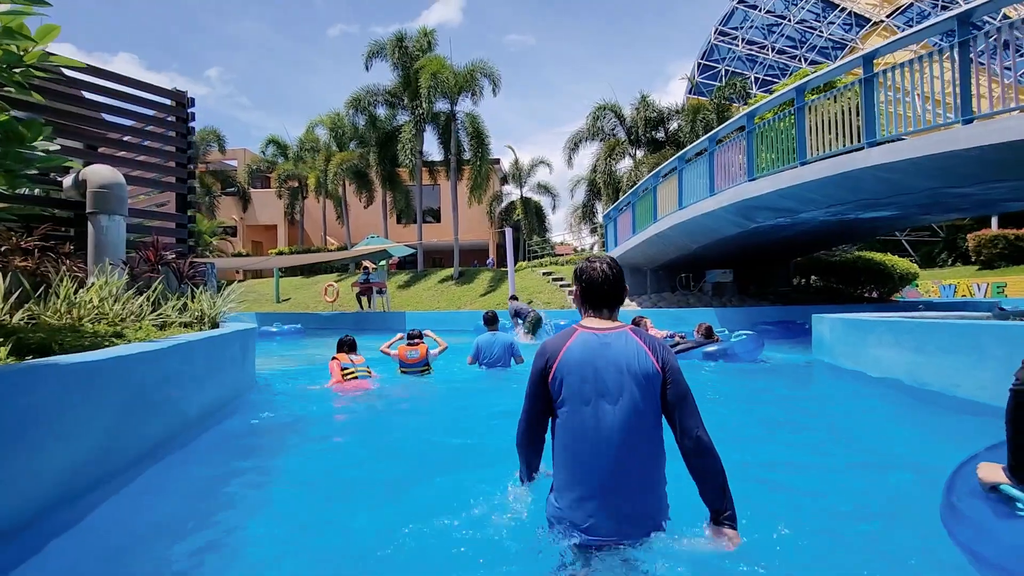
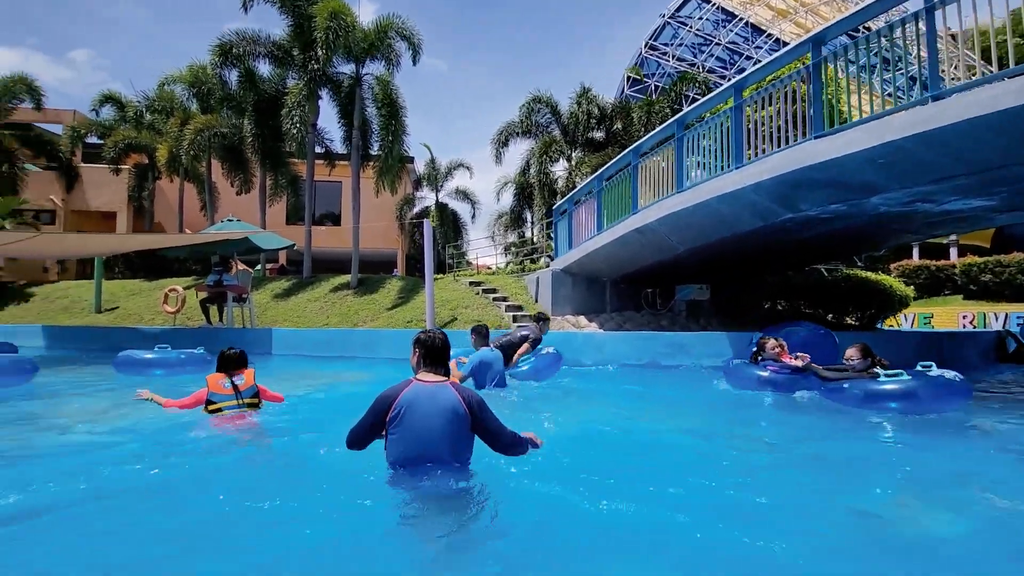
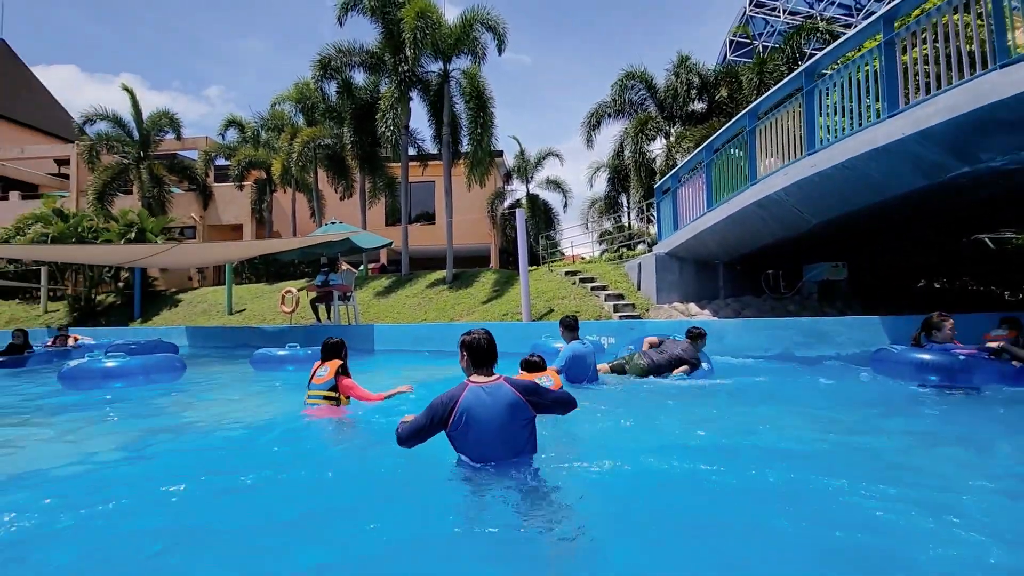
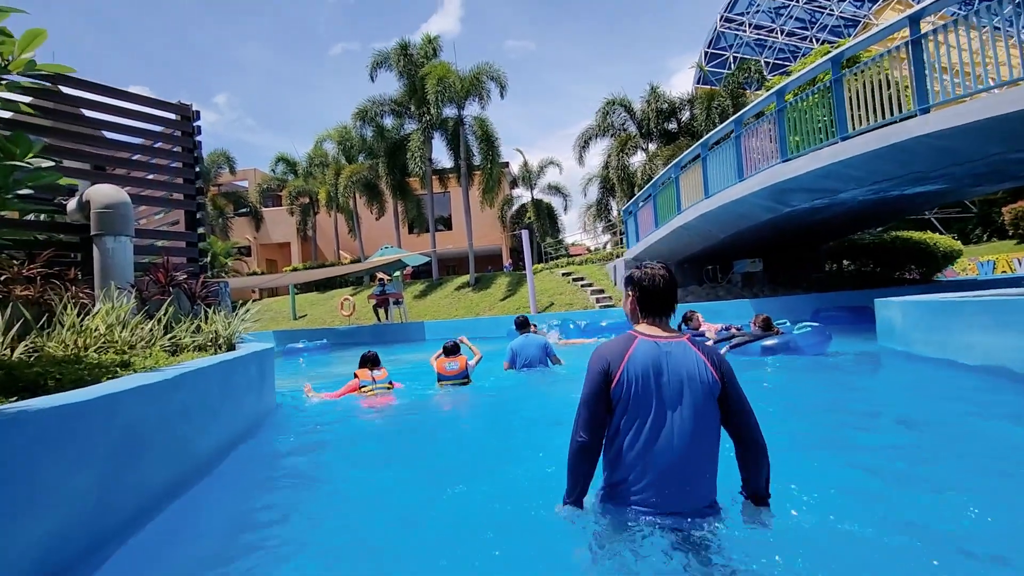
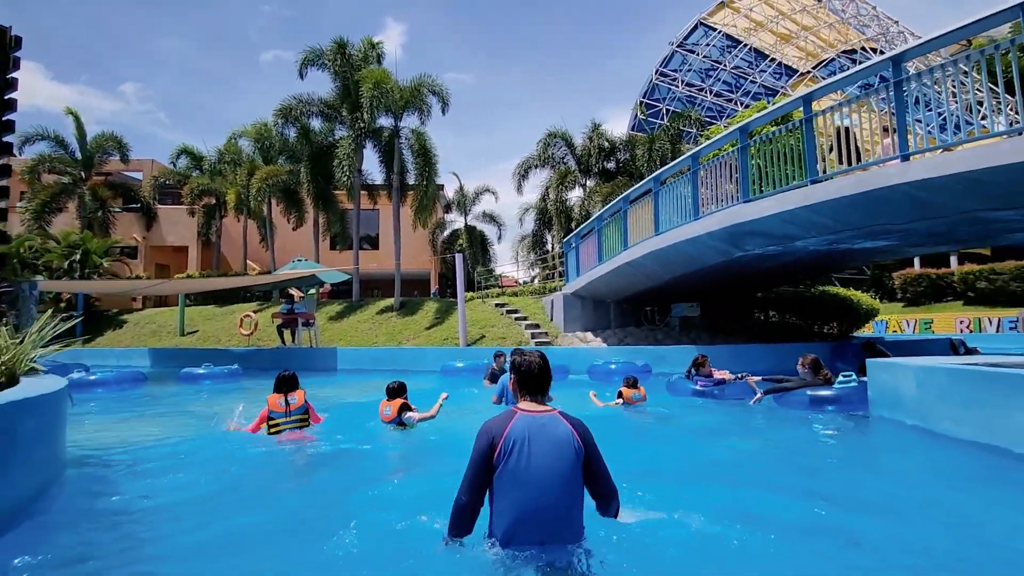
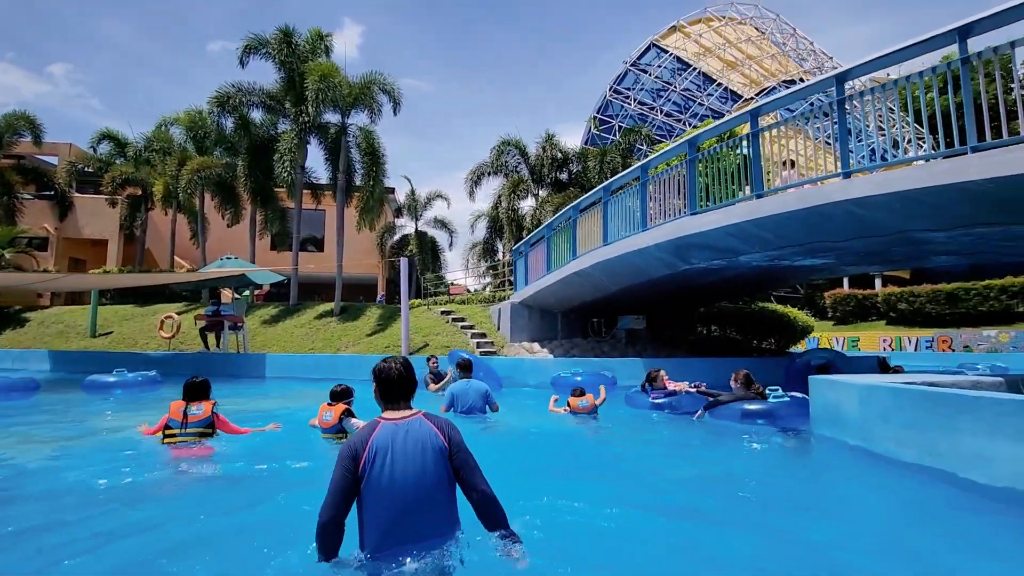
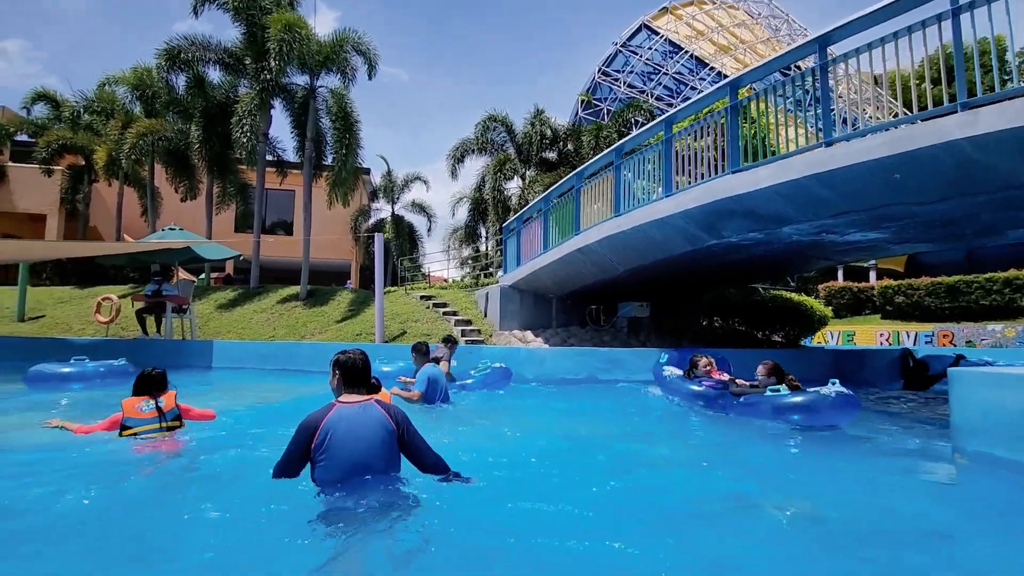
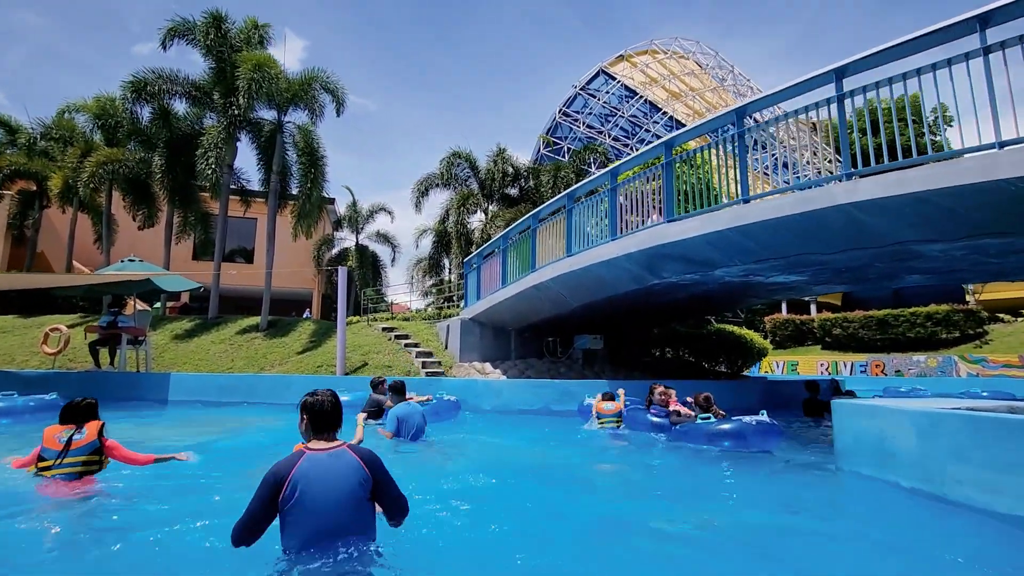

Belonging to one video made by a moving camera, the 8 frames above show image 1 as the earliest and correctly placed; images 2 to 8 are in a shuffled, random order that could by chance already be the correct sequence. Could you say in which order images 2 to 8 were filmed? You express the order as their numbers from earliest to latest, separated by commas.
4, 5, 6, 8, 7, 2, 3
